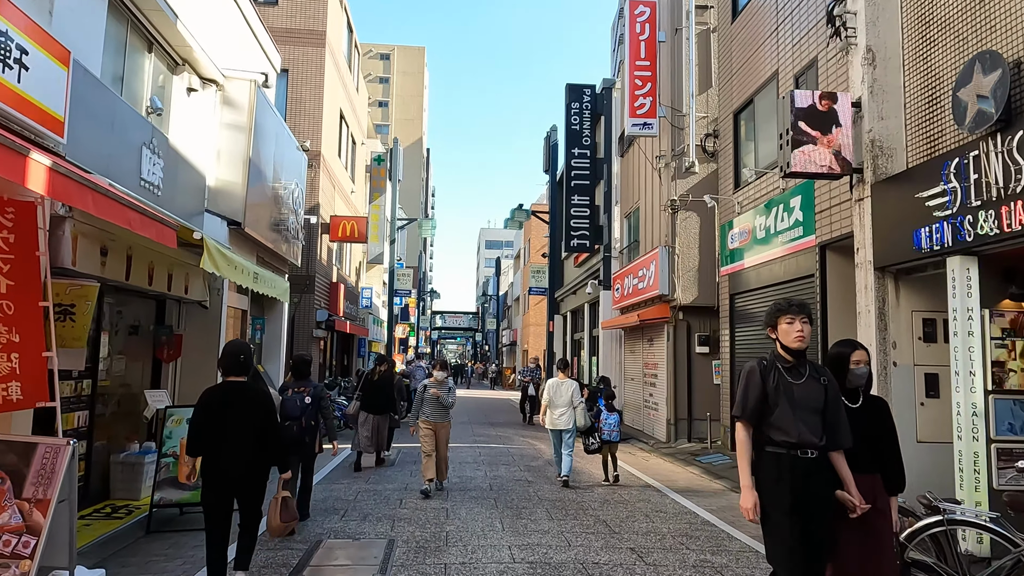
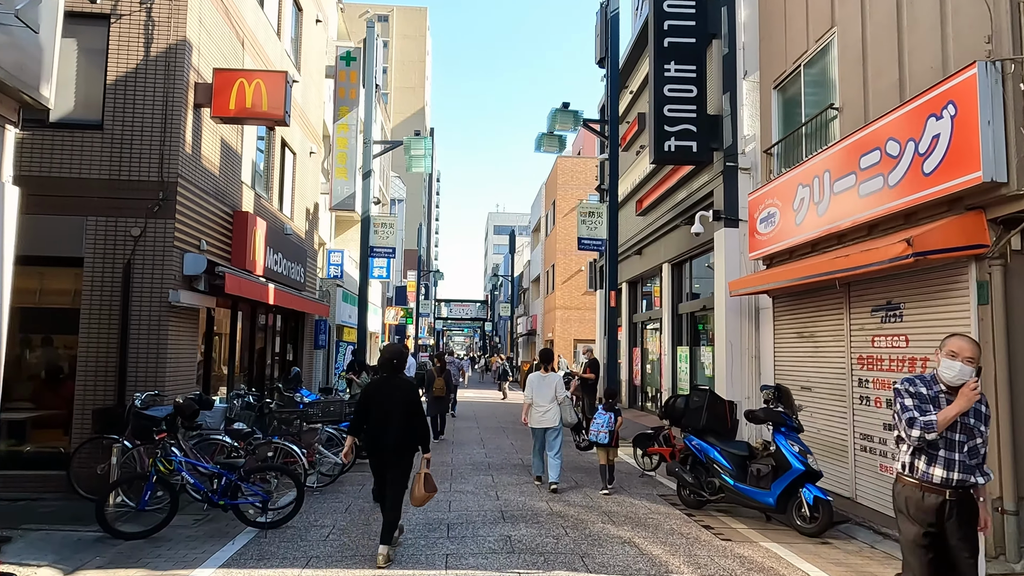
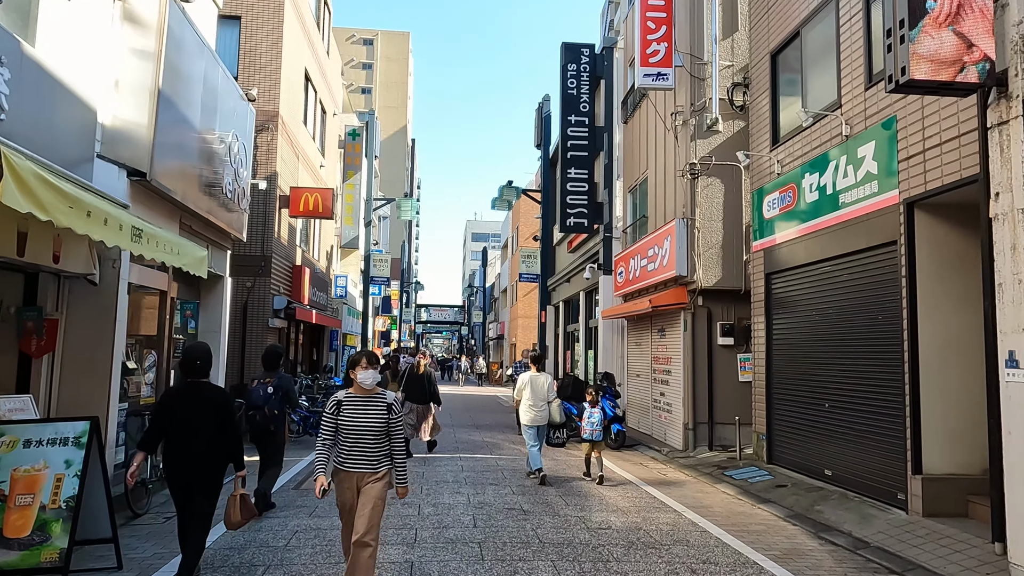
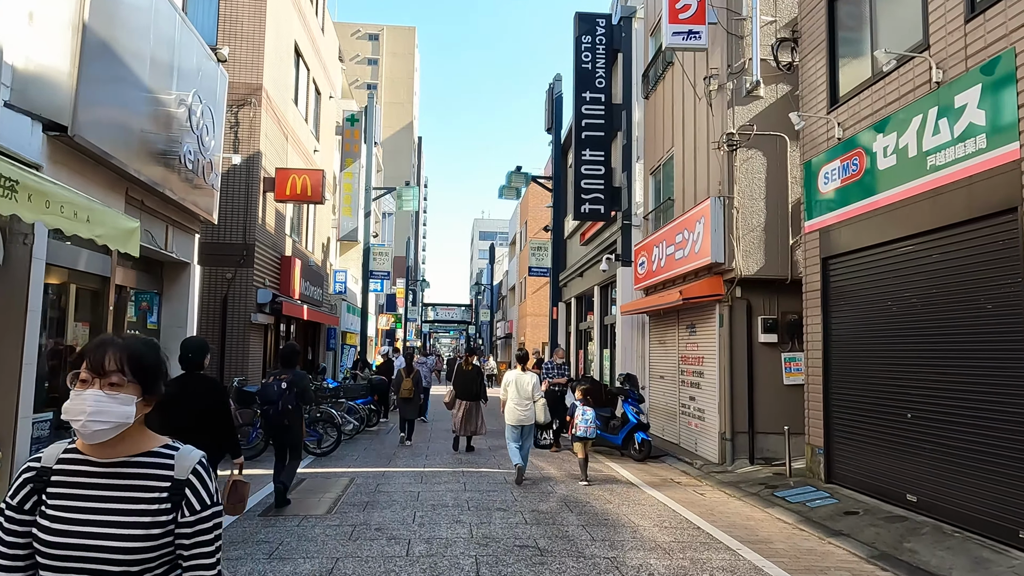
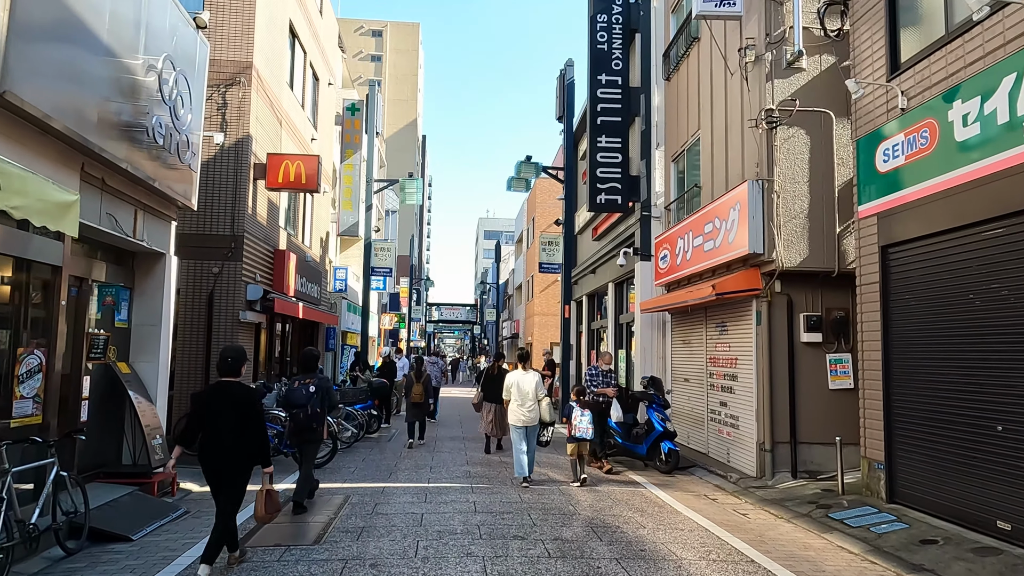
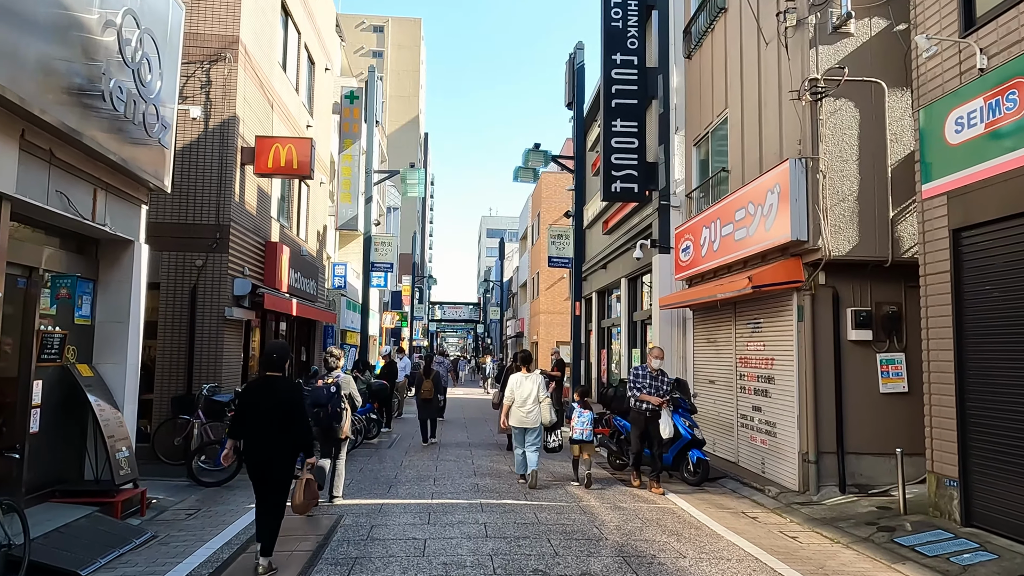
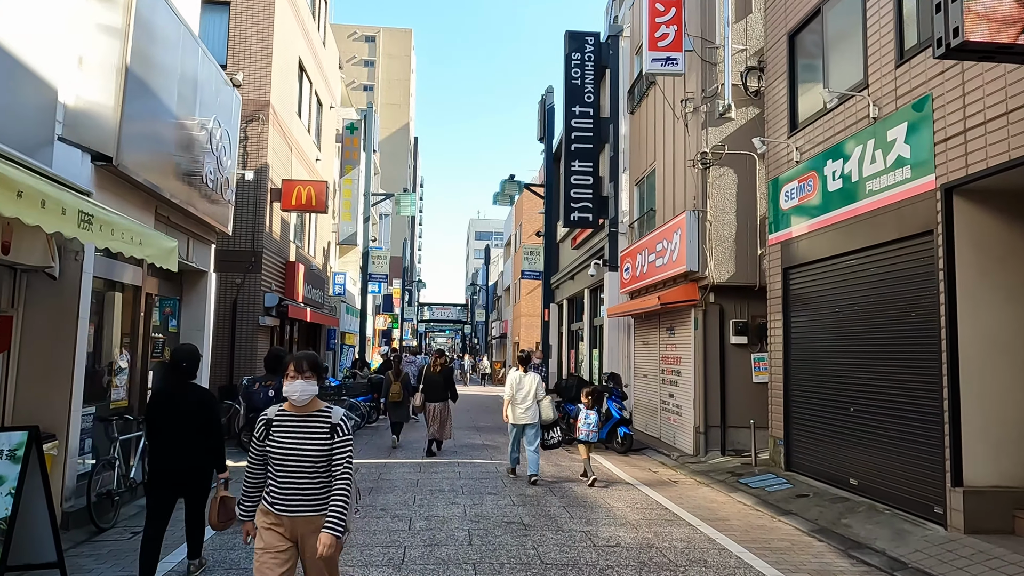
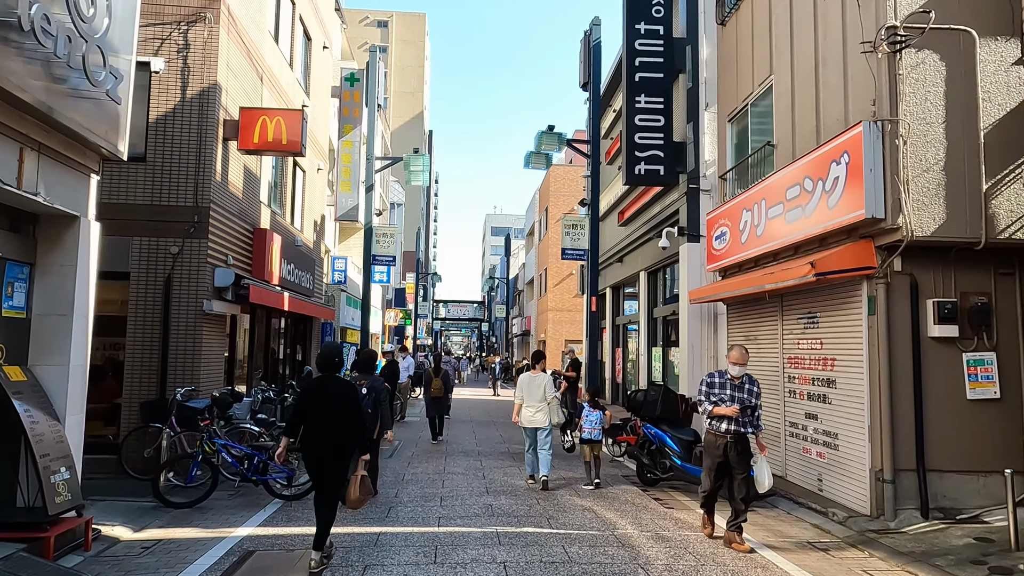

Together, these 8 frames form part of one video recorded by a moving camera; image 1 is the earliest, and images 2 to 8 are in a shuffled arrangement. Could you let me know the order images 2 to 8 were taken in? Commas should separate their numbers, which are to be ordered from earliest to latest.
3, 7, 4, 5, 6, 8, 2
